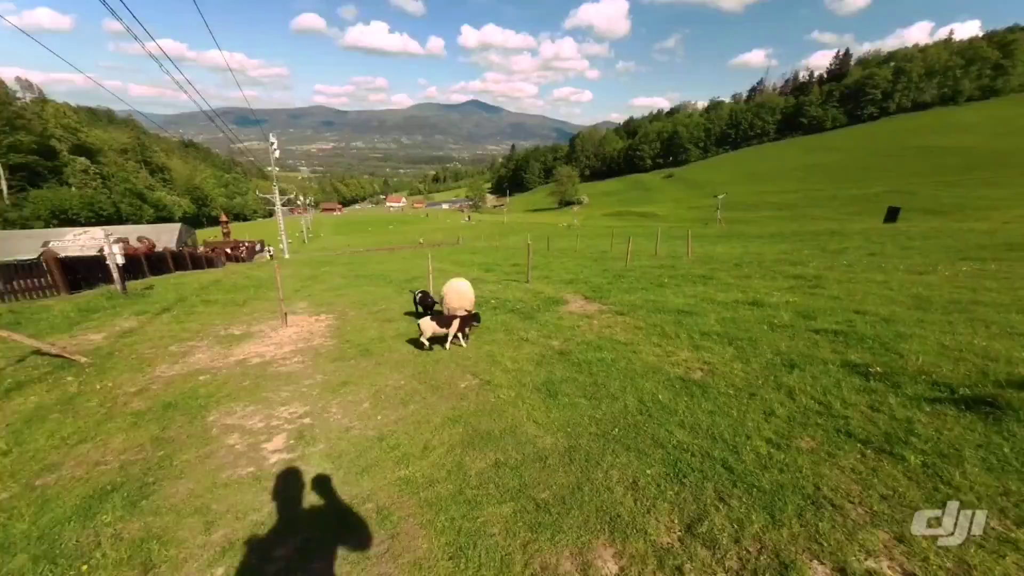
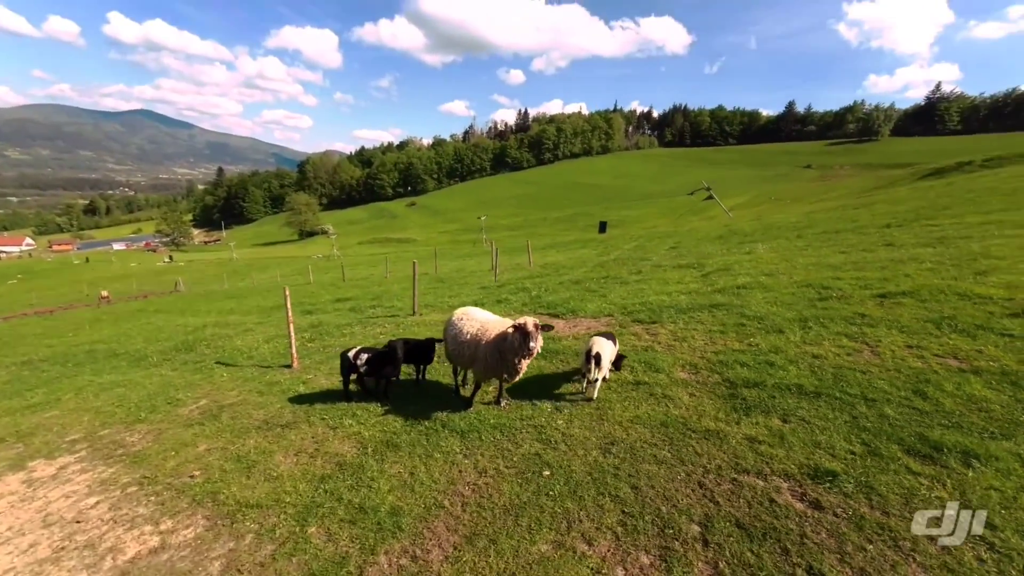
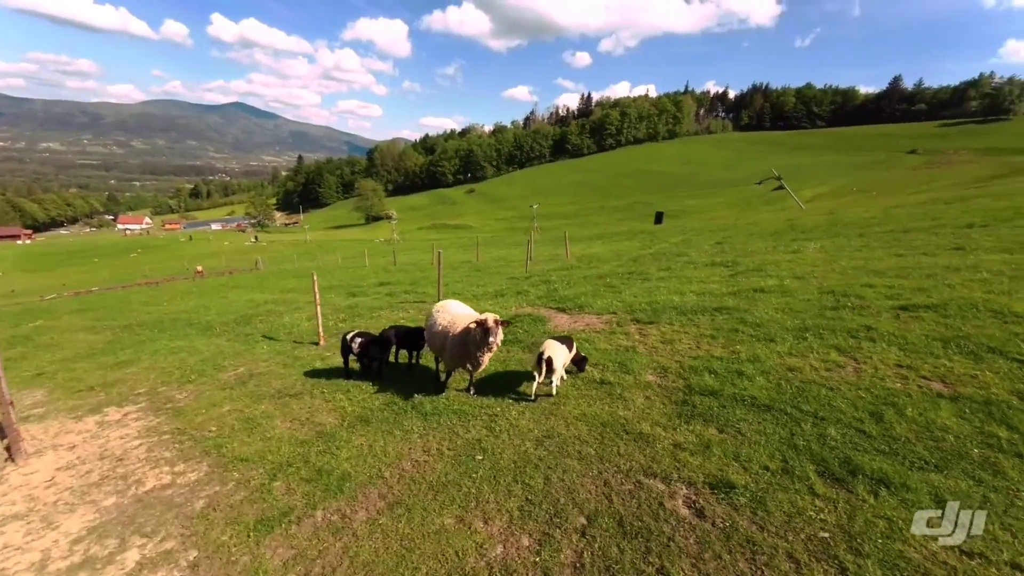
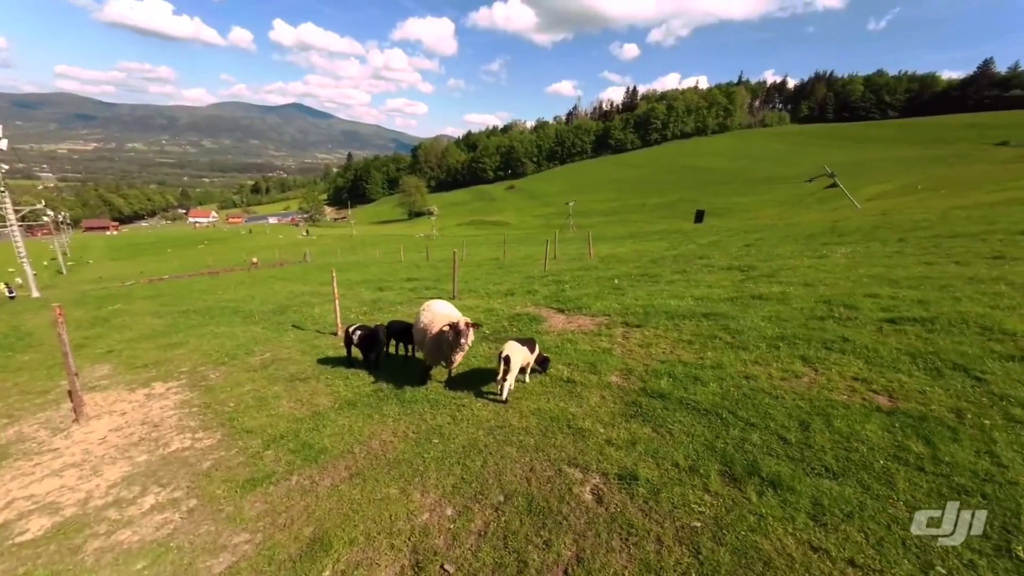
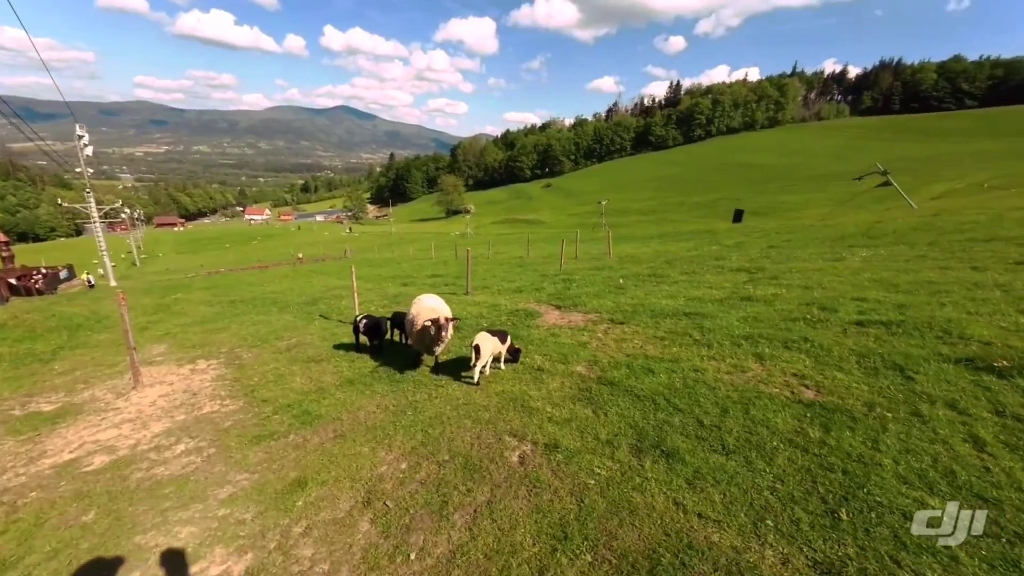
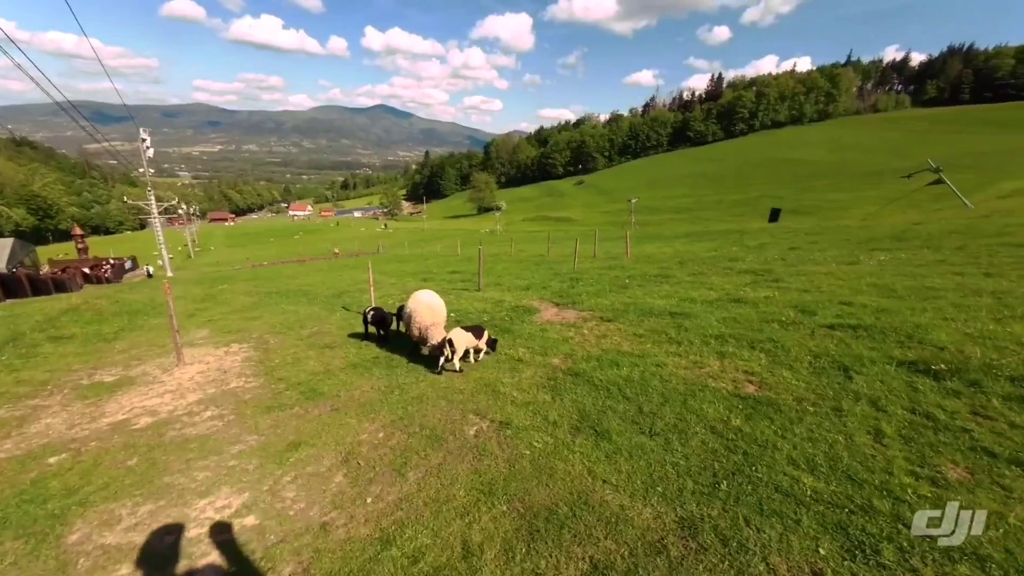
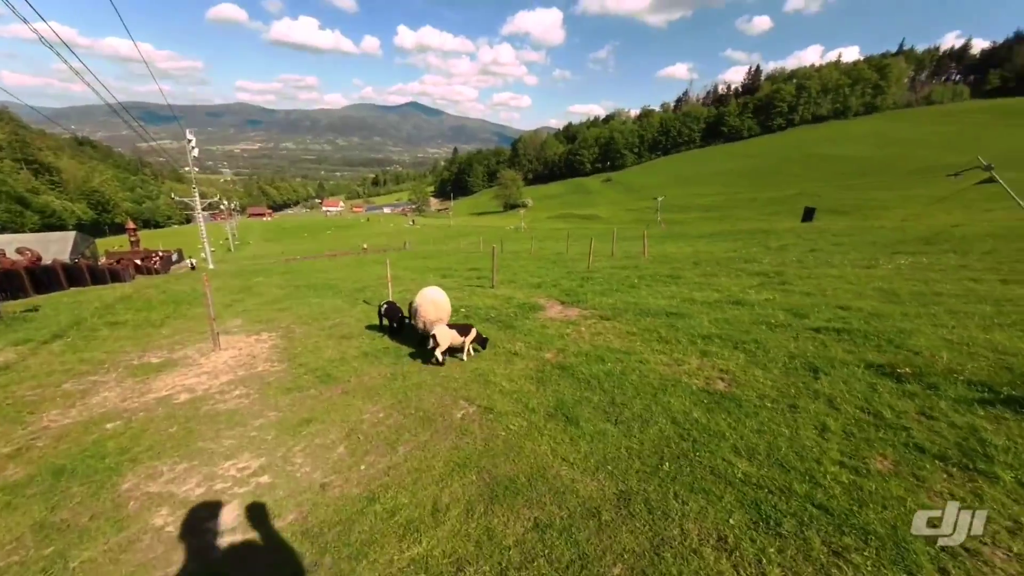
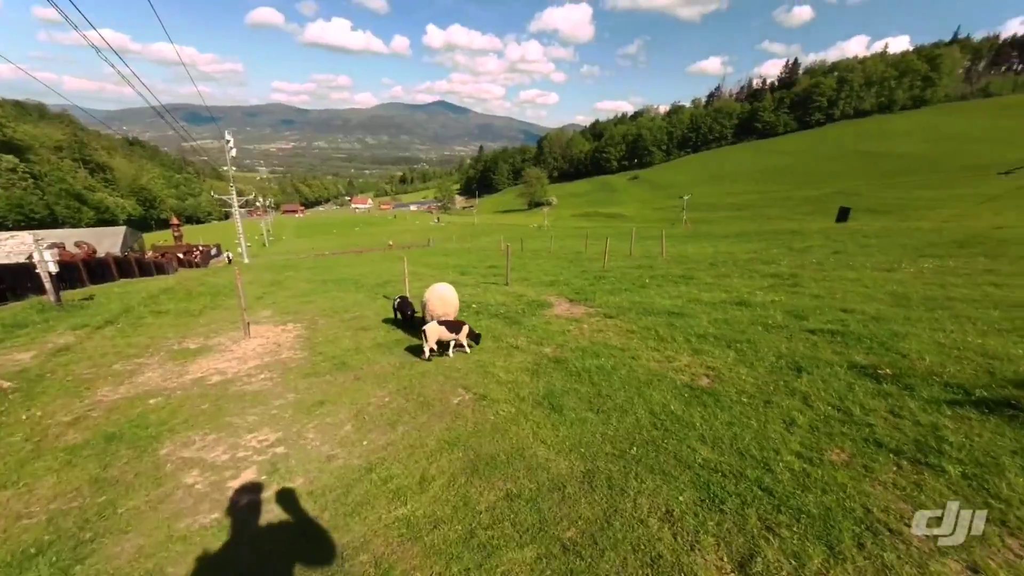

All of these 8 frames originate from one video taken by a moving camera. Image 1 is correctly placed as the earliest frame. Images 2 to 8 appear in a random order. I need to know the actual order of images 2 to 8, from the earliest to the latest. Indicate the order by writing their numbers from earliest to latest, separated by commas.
8, 7, 6, 5, 4, 3, 2
